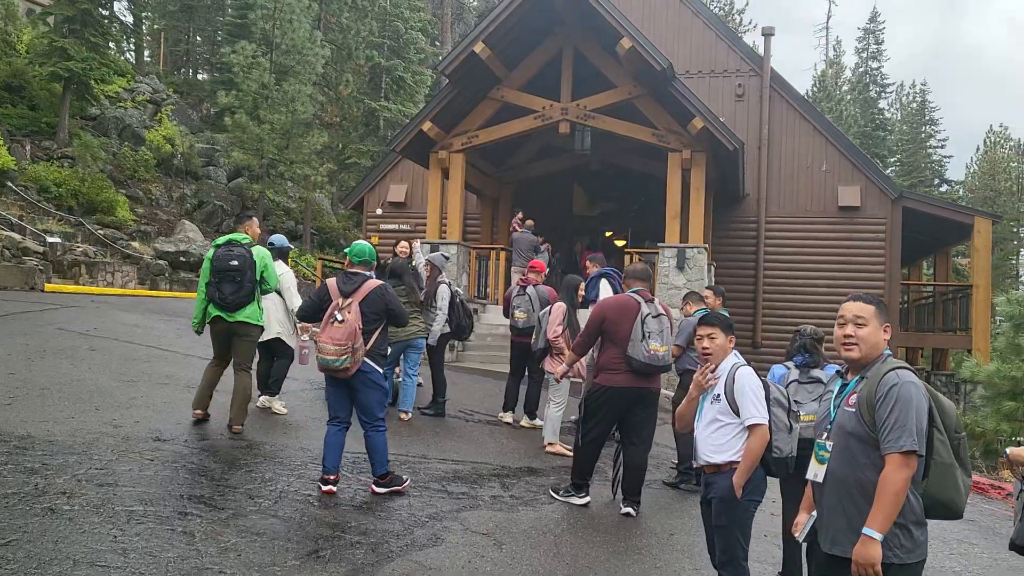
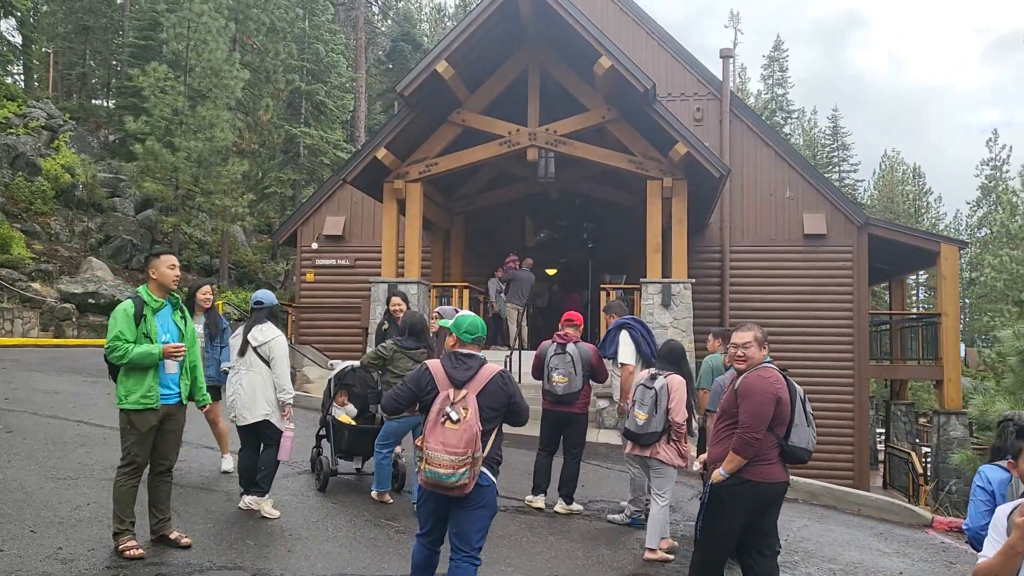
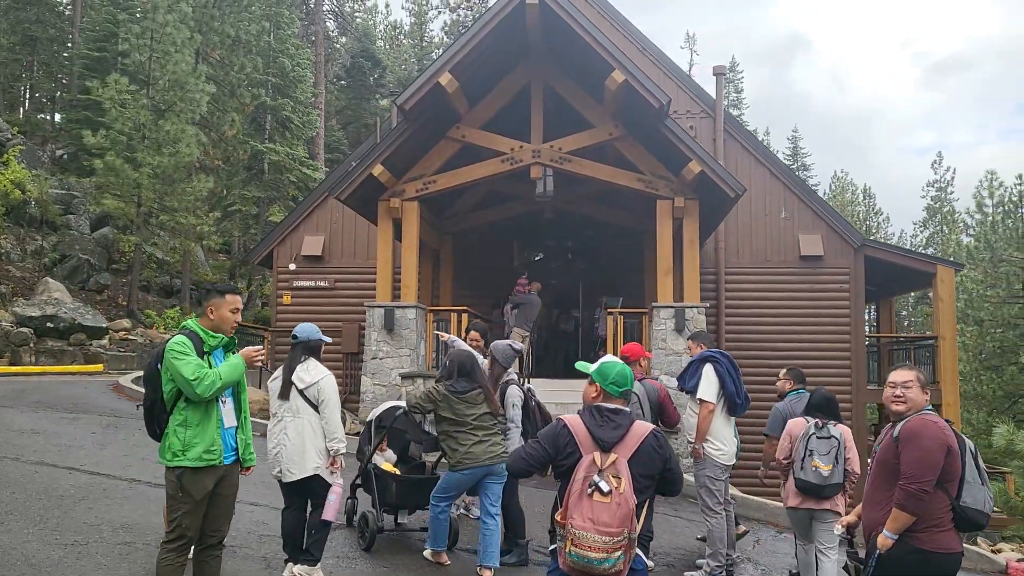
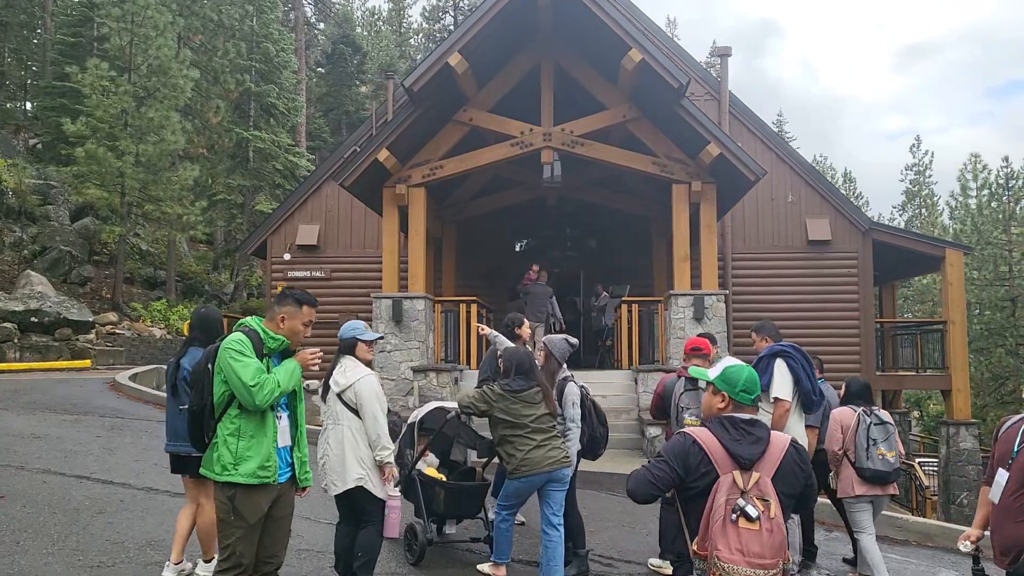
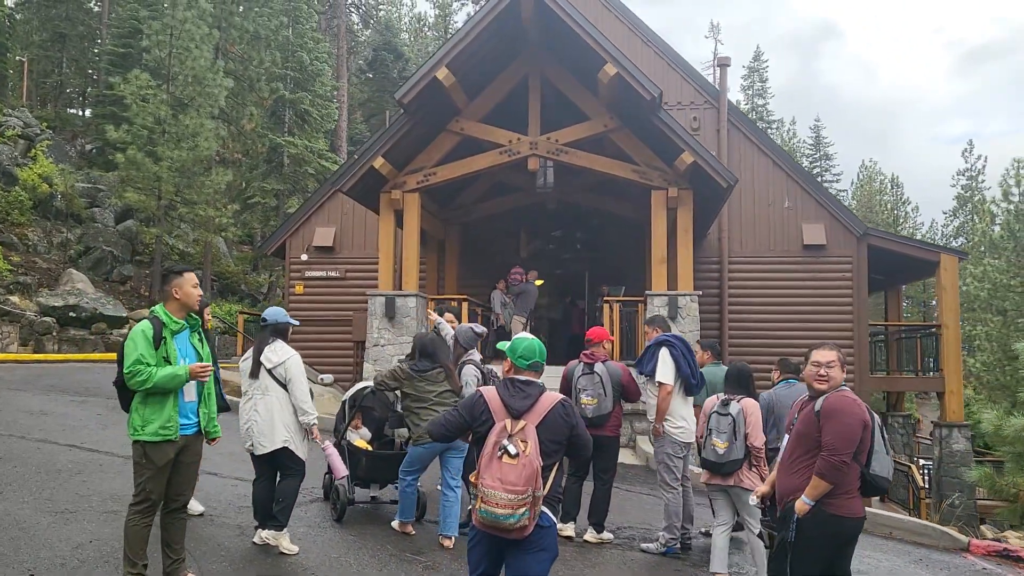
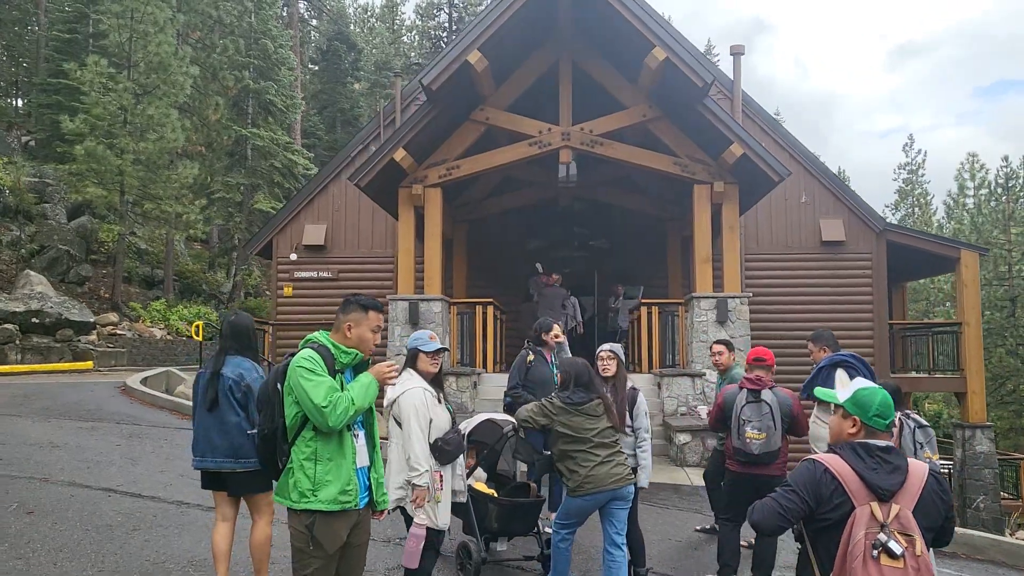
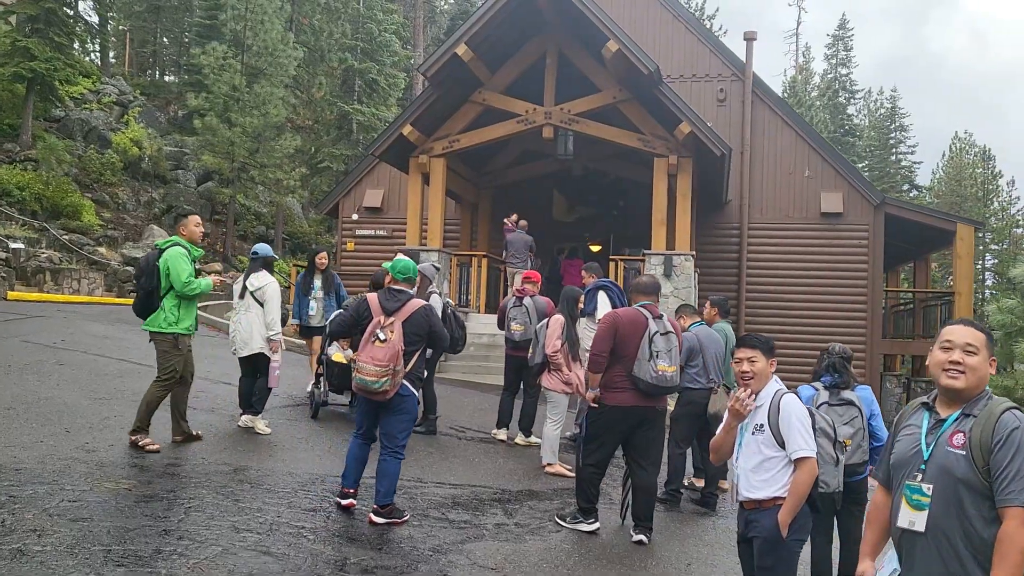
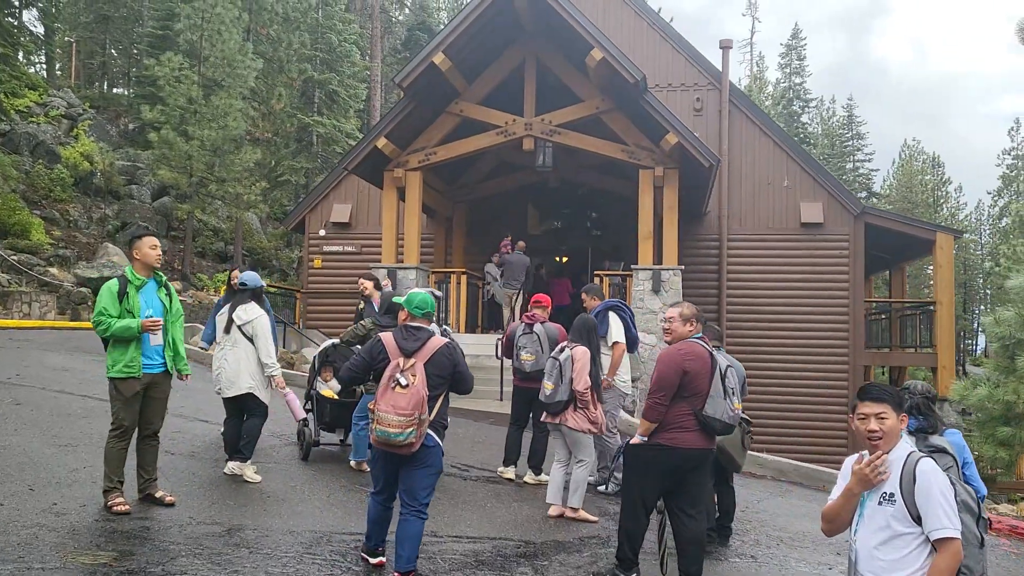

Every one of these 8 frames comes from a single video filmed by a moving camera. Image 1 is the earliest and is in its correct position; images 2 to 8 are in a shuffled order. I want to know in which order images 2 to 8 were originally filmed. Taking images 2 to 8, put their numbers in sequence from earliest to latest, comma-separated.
7, 8, 2, 5, 3, 4, 6
